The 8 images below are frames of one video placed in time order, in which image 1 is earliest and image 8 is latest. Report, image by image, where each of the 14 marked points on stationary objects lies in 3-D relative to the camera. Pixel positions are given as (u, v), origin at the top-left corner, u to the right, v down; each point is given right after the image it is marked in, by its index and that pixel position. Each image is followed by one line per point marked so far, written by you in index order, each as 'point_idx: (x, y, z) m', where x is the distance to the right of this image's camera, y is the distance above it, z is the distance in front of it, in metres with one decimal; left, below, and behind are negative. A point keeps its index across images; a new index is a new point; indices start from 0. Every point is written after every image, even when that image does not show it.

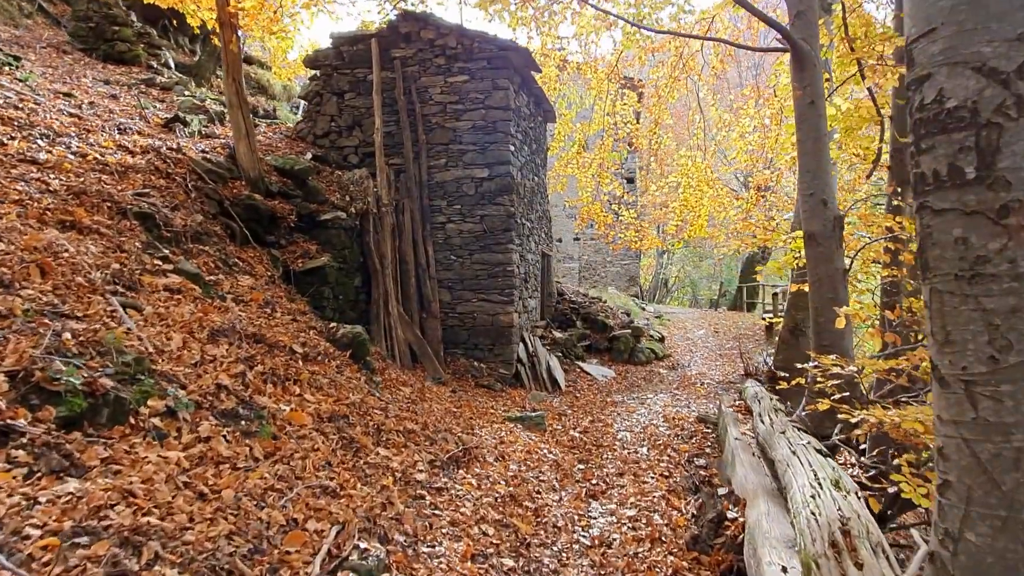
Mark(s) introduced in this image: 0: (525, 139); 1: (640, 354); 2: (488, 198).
0: (+0.2, +1.8, +8.8) m
1: (+1.8, -0.9, +10.6) m
2: (-0.2, +0.9, +7.8) m
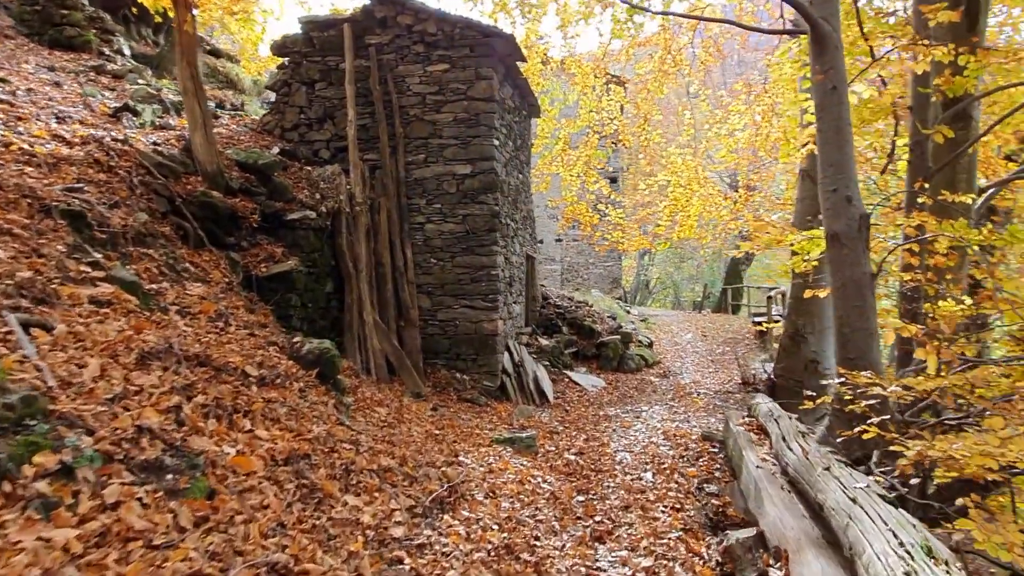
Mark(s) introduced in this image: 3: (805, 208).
0: (0.0, +1.7, +8.2) m
1: (+1.6, -1.0, +10.1) m
2: (-0.4, +0.9, +7.3) m
3: (+3.2, +0.9, +8.2) m
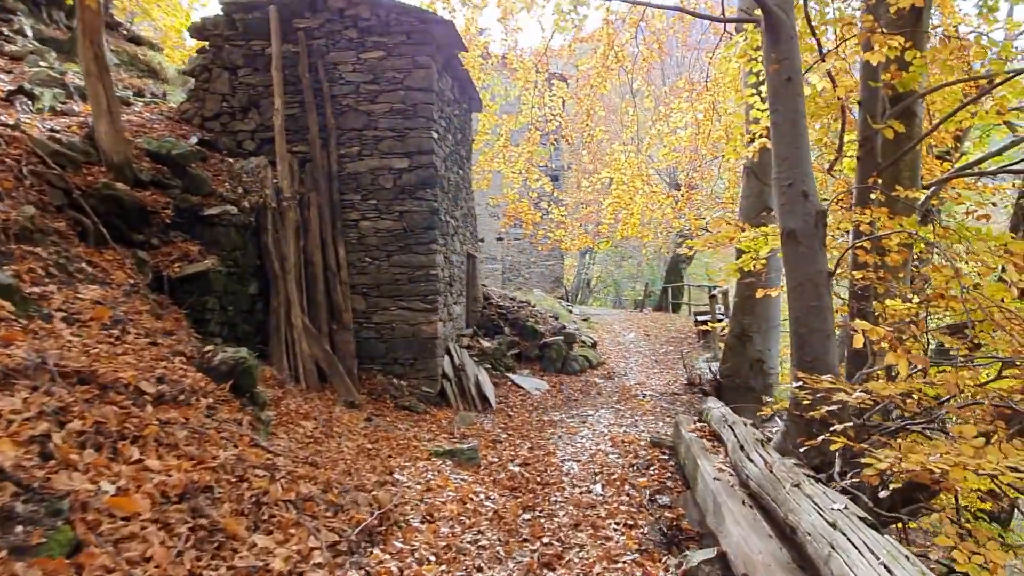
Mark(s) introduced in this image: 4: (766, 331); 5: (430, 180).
0: (-0.7, +1.7, +7.8) m
1: (+0.8, -1.0, +9.8) m
2: (-1.0, +0.9, +6.9) m
3: (+2.6, +0.9, +8.1) m
4: (+2.7, -0.5, +7.8) m
5: (-0.8, +1.0, +6.9) m
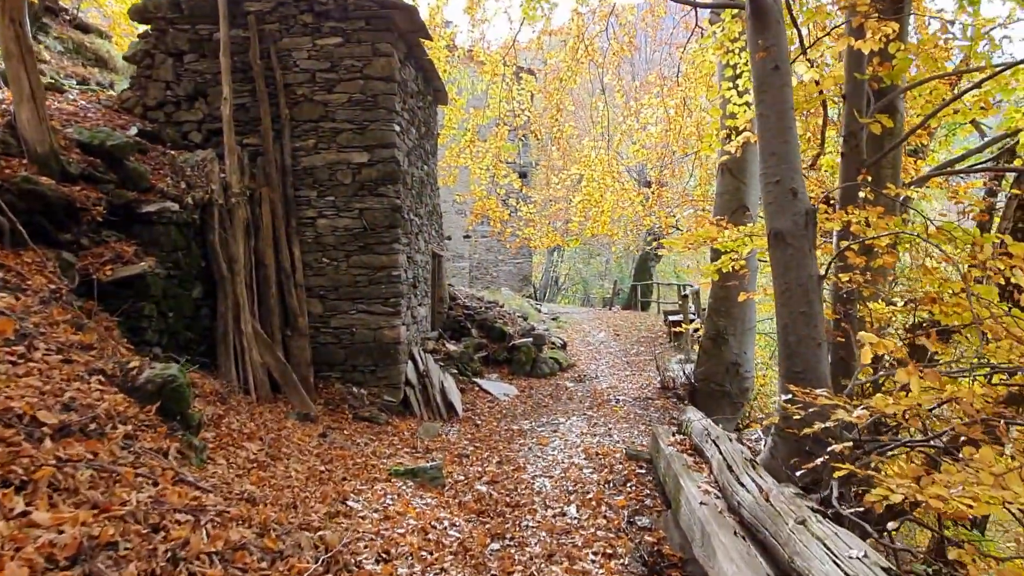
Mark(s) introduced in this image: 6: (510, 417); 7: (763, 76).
0: (-1.0, +1.7, +7.4) m
1: (+0.4, -1.0, +9.5) m
2: (-1.2, +0.9, +6.5) m
3: (+2.2, +0.9, +7.8) m
4: (+2.3, -0.5, +7.5) m
5: (-1.0, +1.0, +6.5) m
6: (0.0, -1.2, +7.0) m
7: (+1.4, +1.2, +4.0) m
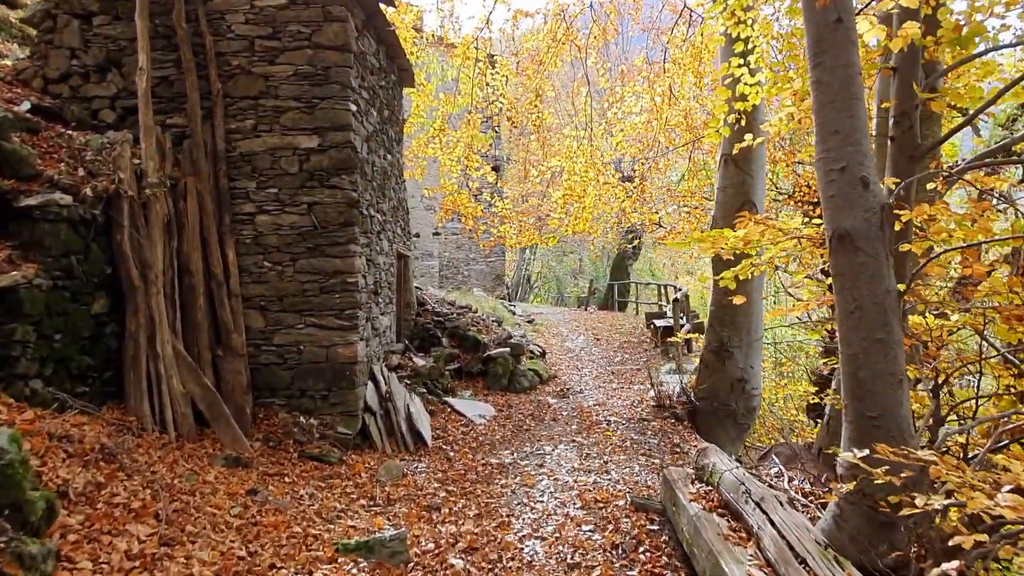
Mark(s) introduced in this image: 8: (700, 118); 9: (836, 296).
0: (-1.2, +1.6, +6.4) m
1: (+0.1, -1.0, +8.5) m
2: (-1.4, +0.8, +5.4) m
3: (+2.0, +0.8, +6.9) m
4: (+2.1, -0.5, +6.7) m
5: (-1.2, +0.9, +5.4) m
6: (-0.2, -1.3, +6.0) m
7: (+1.3, +1.1, +3.1) m
8: (+3.0, +2.7, +11.7) m
9: (+1.4, 0.0, +3.1) m
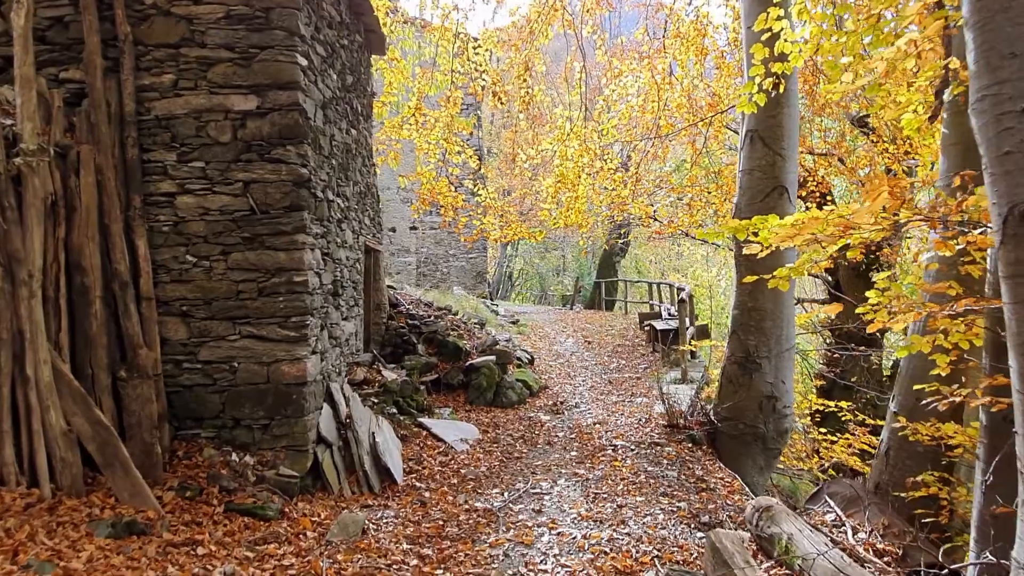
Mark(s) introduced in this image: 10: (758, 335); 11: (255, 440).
0: (-1.3, +1.6, +5.3) m
1: (0.0, -1.0, +7.4) m
2: (-1.5, +0.8, +4.3) m
3: (+1.9, +0.8, +5.9) m
4: (+2.0, -0.5, +5.6) m
5: (-1.3, +0.9, +4.3) m
6: (-0.3, -1.3, +4.9) m
7: (+1.3, +1.1, +2.0) m
8: (+2.8, +2.7, +10.6) m
9: (+1.4, 0.0, +2.0) m
10: (+1.9, -0.4, +5.6) m
11: (-1.5, -0.9, +4.2) m
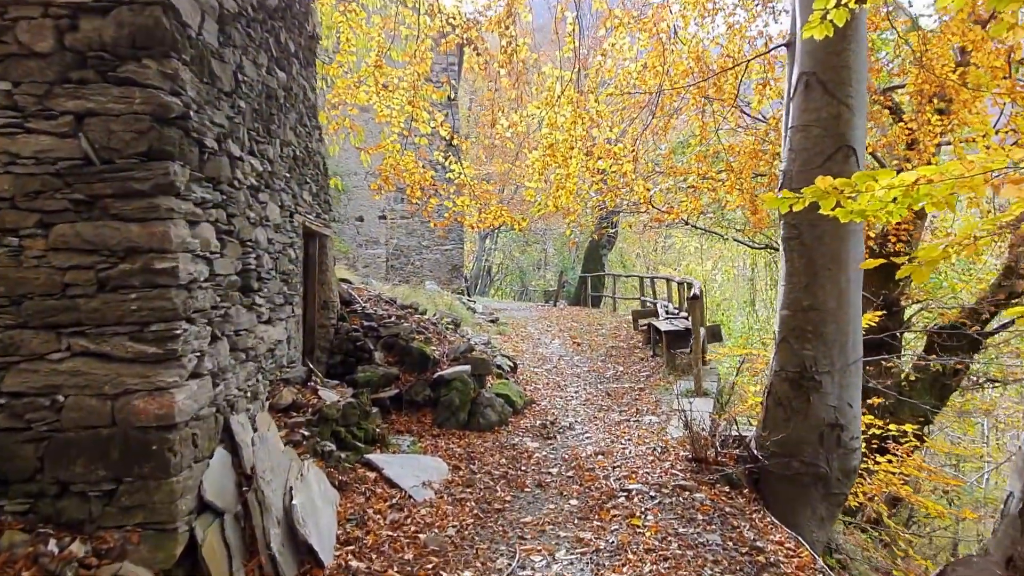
0: (-1.4, +1.7, +3.7) m
1: (-0.2, -1.0, +6.0) m
2: (-1.5, +0.8, +2.8) m
3: (+1.8, +0.9, +4.4) m
4: (+1.9, -0.5, +4.2) m
5: (-1.3, +0.9, +2.8) m
6: (-0.4, -1.2, +3.4) m
7: (+1.3, +1.1, +0.6) m
8: (+2.5, +2.8, +9.2) m
9: (+1.4, 0.0, +0.6) m
10: (+1.8, -0.3, +4.2) m
11: (-1.5, -0.8, +2.7) m
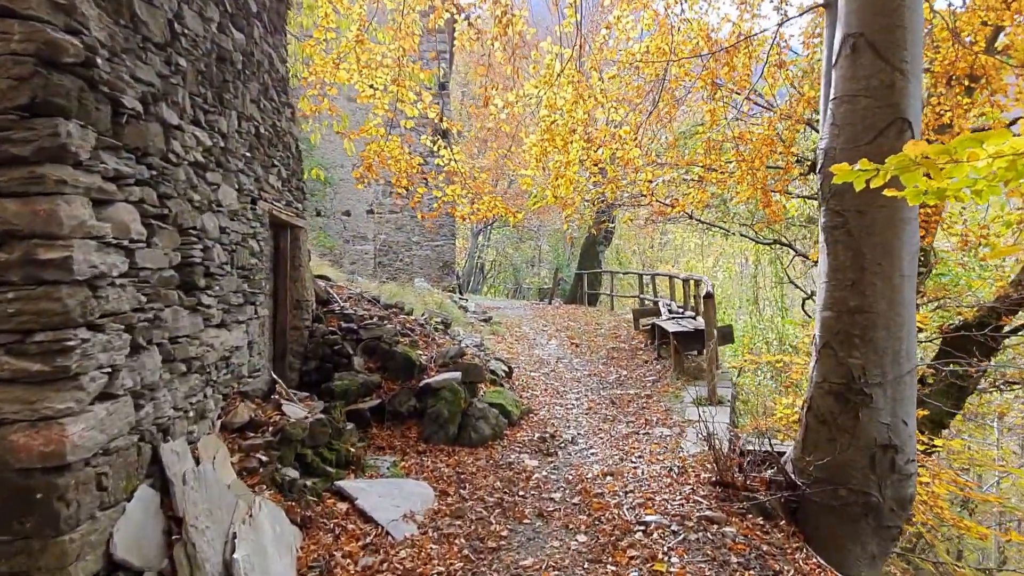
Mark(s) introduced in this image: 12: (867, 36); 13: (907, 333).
0: (-1.4, +1.7, +3.1) m
1: (-0.2, -1.0, +5.3) m
2: (-1.5, +0.8, +2.1) m
3: (+1.8, +0.9, +3.8) m
4: (+1.9, -0.5, +3.6) m
5: (-1.3, +0.9, +2.1) m
6: (-0.4, -1.2, +2.8) m
7: (+1.3, +1.1, -0.1) m
8: (+2.4, +2.8, +8.6) m
9: (+1.4, 0.0, -0.1) m
10: (+1.7, -0.3, +3.6) m
11: (-1.5, -0.8, +2.1) m
12: (+1.8, +1.3, +3.7) m
13: (+1.9, -0.2, +3.5) m
